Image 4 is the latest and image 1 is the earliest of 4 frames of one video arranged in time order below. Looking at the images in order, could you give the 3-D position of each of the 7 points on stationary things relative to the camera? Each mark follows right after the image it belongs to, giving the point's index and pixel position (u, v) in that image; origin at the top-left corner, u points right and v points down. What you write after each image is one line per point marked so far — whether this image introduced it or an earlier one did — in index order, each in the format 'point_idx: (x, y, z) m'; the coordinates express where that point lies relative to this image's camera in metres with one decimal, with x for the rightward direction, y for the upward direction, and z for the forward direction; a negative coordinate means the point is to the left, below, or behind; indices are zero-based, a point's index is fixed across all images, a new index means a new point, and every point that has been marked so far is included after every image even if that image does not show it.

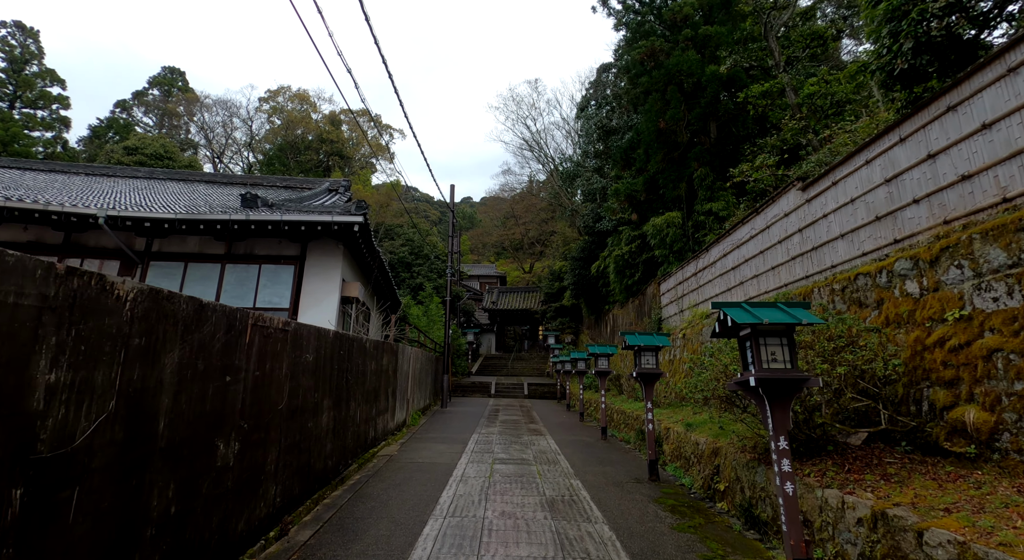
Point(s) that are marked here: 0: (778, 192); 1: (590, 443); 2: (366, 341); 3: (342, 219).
0: (+3.4, +1.1, +6.6) m
1: (+1.3, -2.8, +8.6) m
2: (-1.8, -0.7, +6.2) m
3: (-3.1, +1.1, +9.2) m
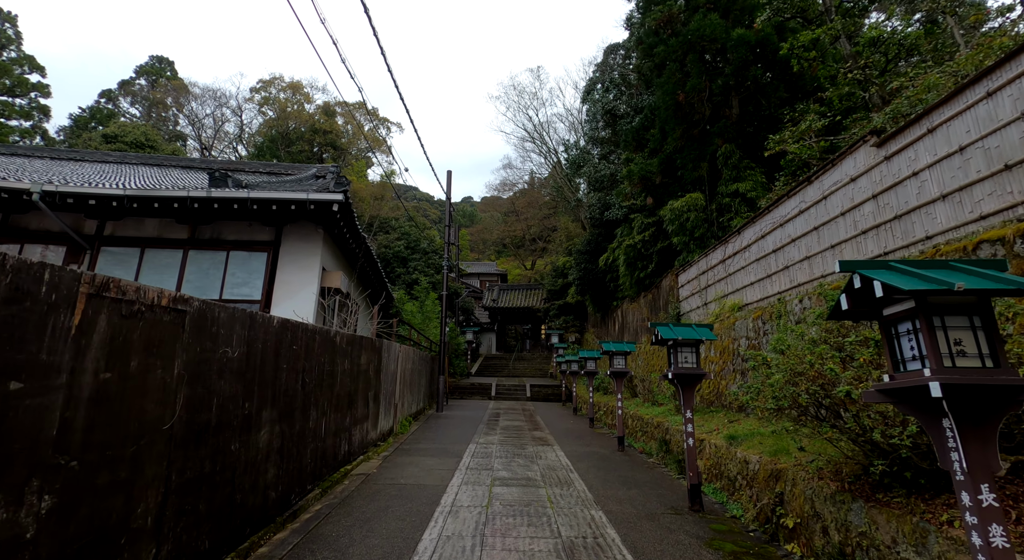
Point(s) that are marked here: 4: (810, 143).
0: (+3.5, +1.3, +5.4) m
1: (+1.4, -2.5, +7.4) m
2: (-1.8, -0.5, +5.0) m
3: (-3.0, +1.3, +8.0) m
4: (+4.3, +2.0, +7.4) m
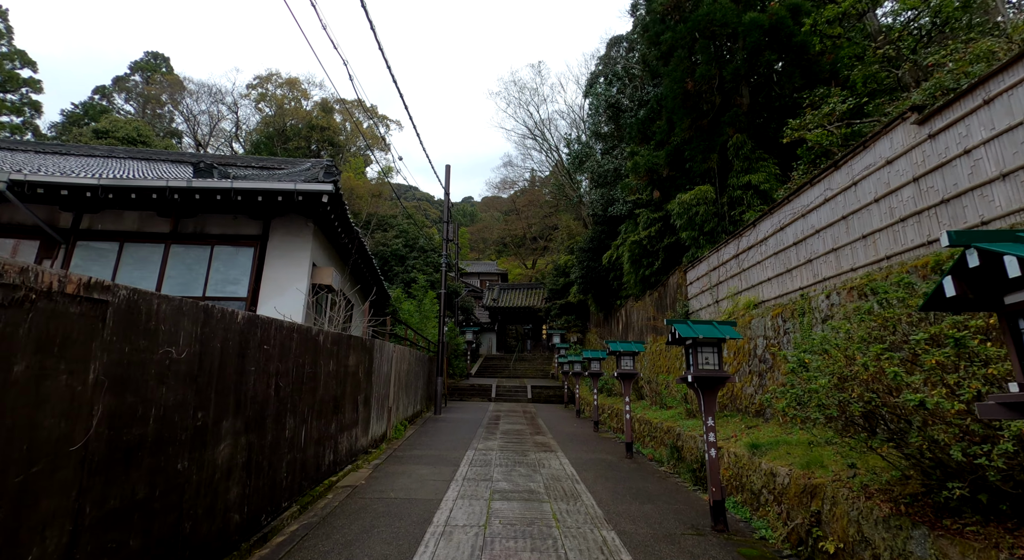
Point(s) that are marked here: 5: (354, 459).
0: (+3.5, +1.4, +4.9) m
1: (+1.4, -2.5, +6.9) m
2: (-1.7, -0.5, +4.5) m
3: (-3.0, +1.4, +7.6) m
4: (+4.3, +2.1, +6.9) m
5: (-1.8, -2.1, +5.9) m
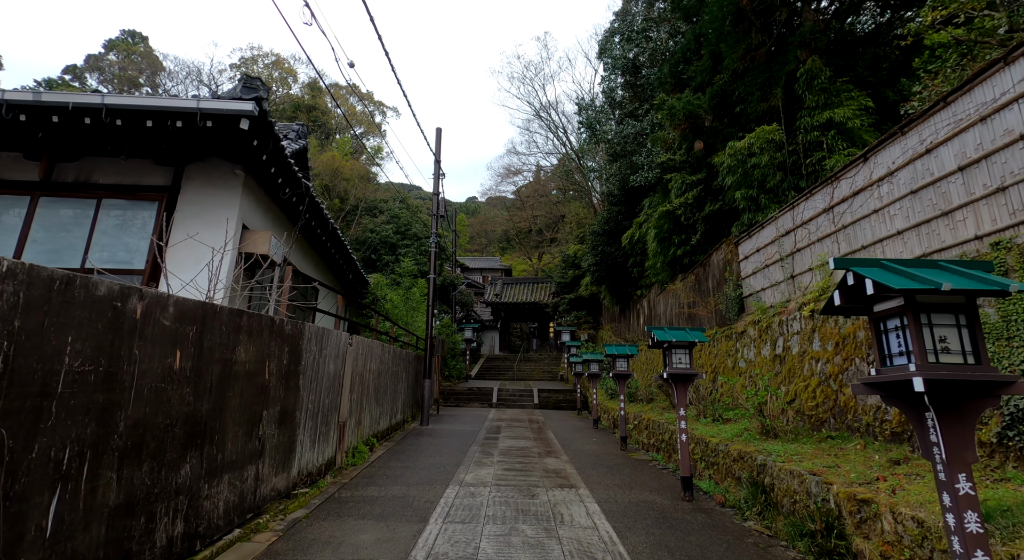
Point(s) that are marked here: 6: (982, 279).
0: (+3.5, +1.8, +2.5) m
1: (+1.4, -2.1, +4.6) m
2: (-1.8, 0.0, +2.2) m
3: (-3.0, +1.8, +5.3) m
4: (+4.3, +2.5, +4.6) m
5: (-1.8, -1.6, +3.6) m
6: (+1.8, 0.0, +1.9) m
